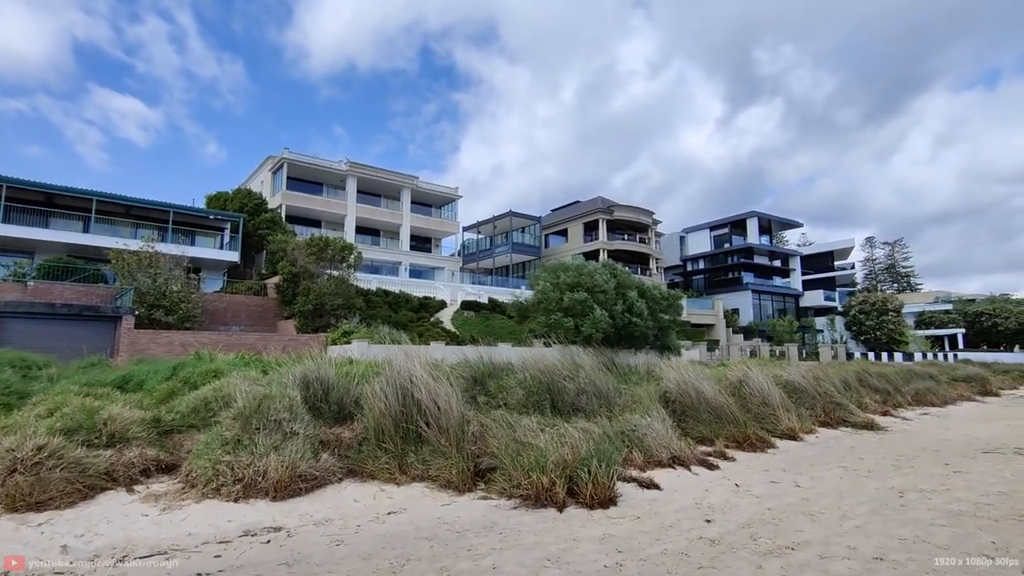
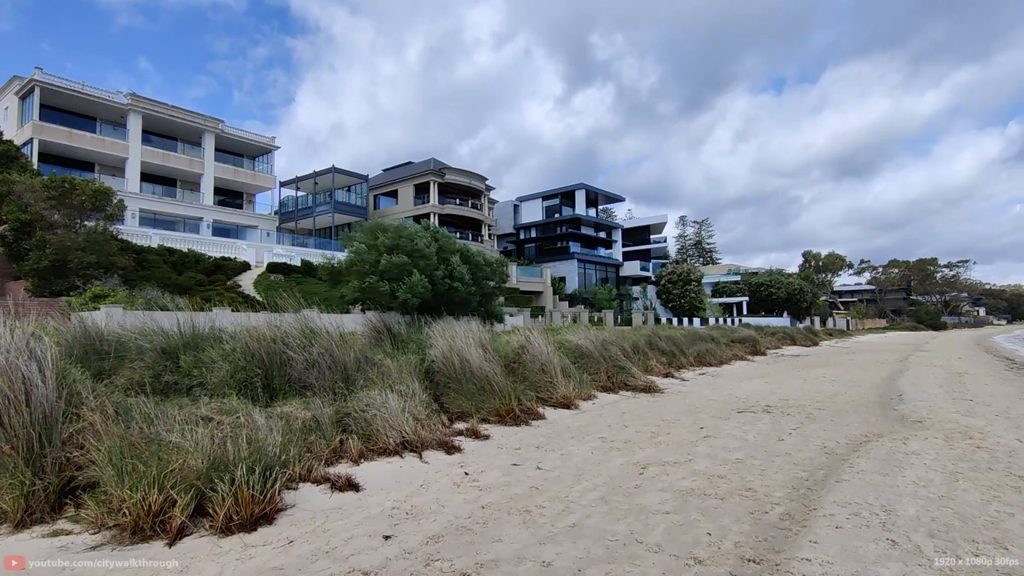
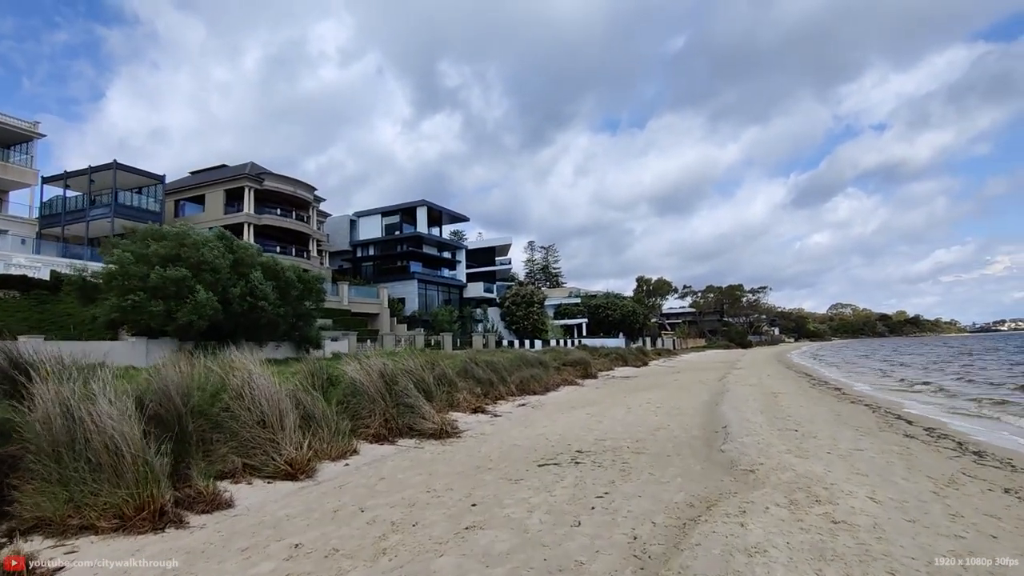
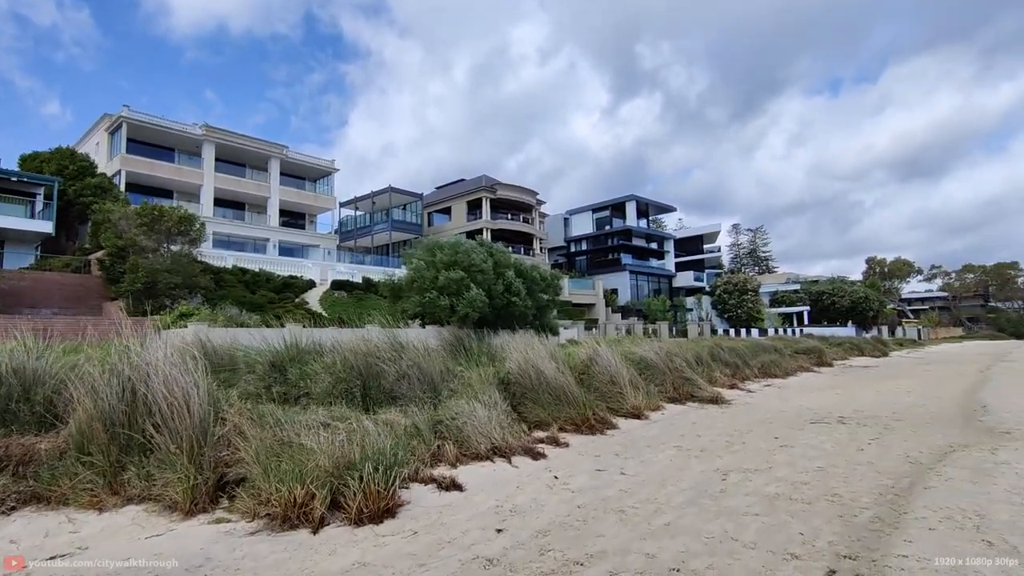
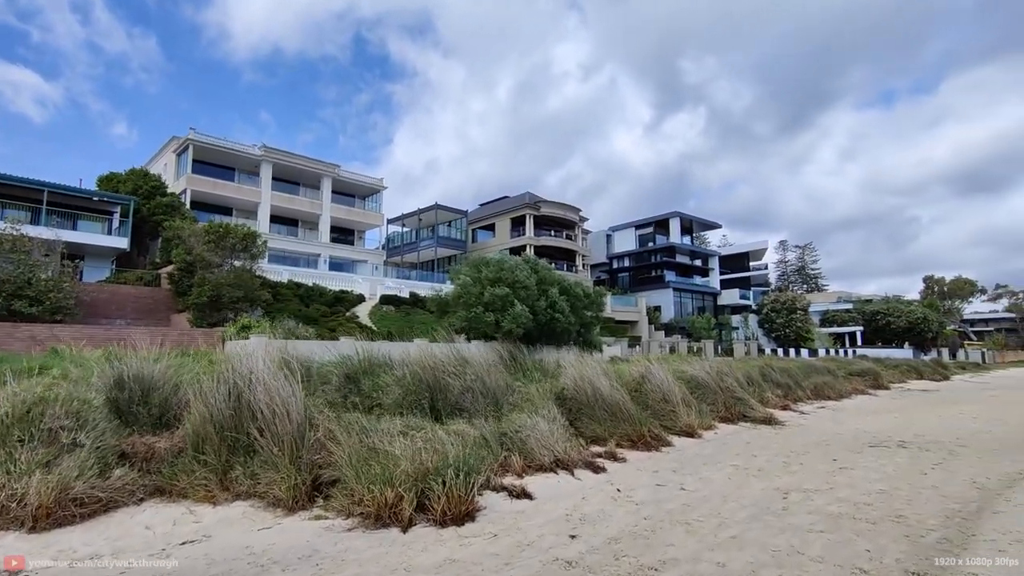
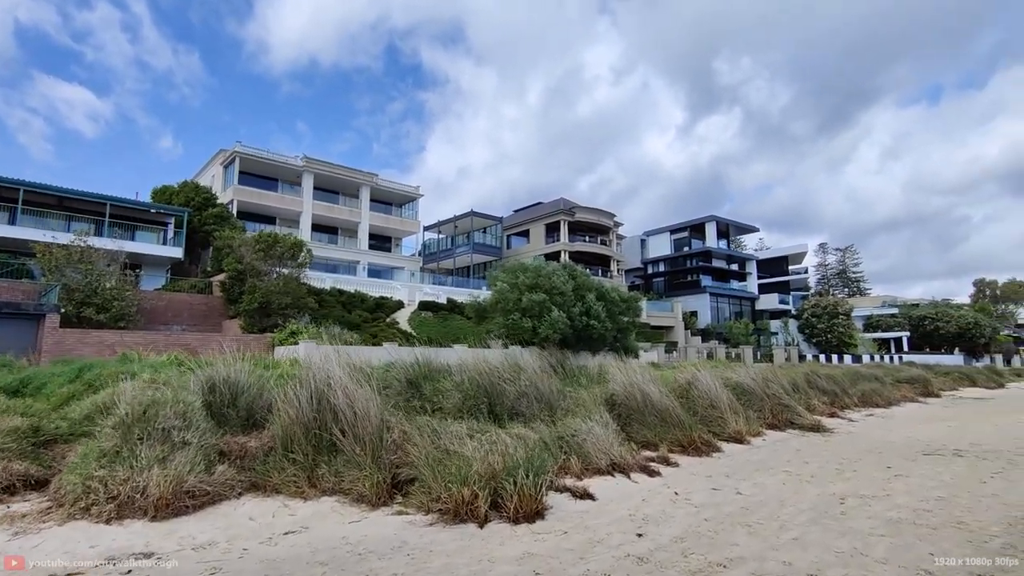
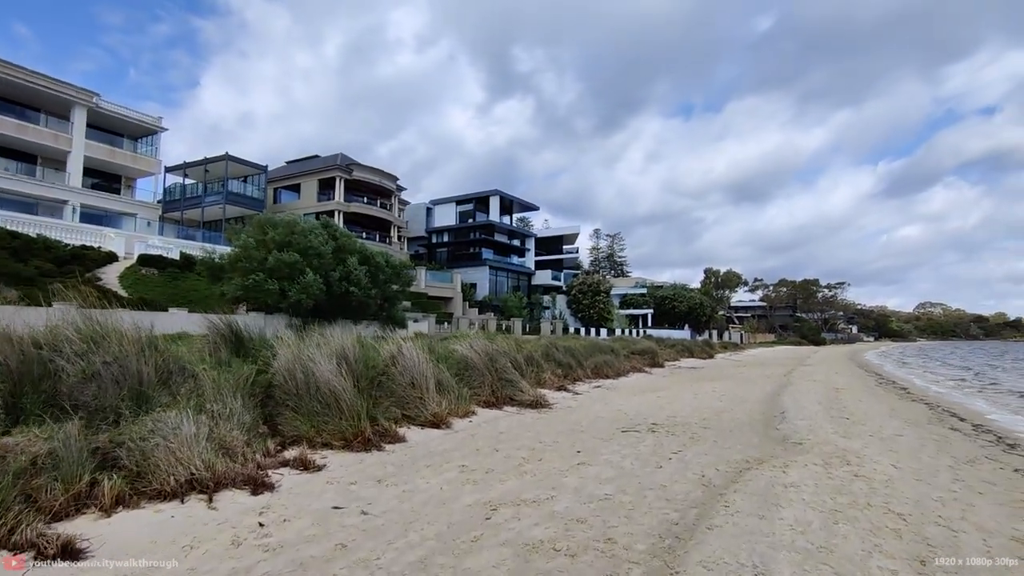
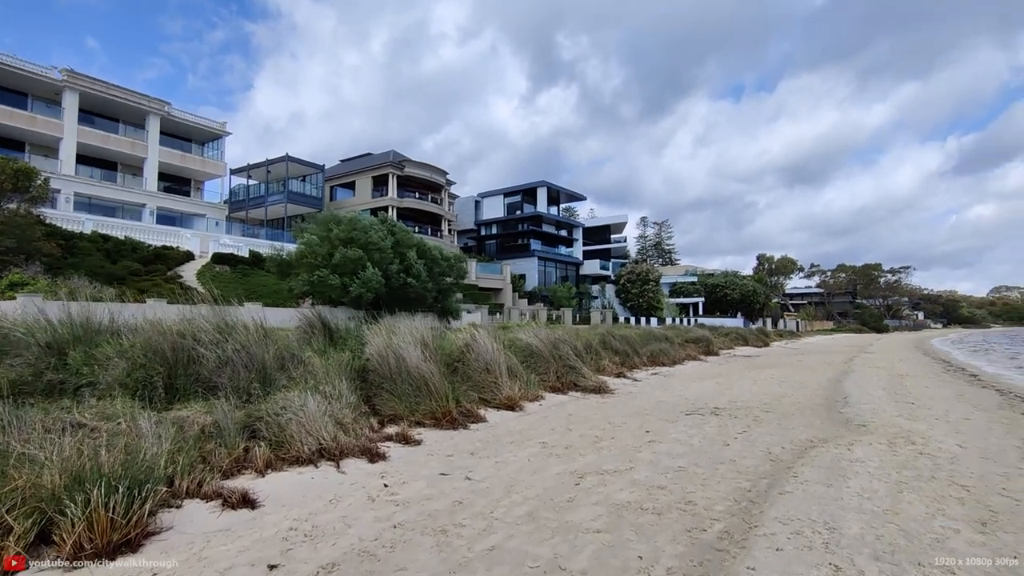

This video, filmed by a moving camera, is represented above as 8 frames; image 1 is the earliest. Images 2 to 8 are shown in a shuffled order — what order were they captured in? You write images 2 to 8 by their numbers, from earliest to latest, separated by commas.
6, 5, 4, 2, 8, 7, 3
